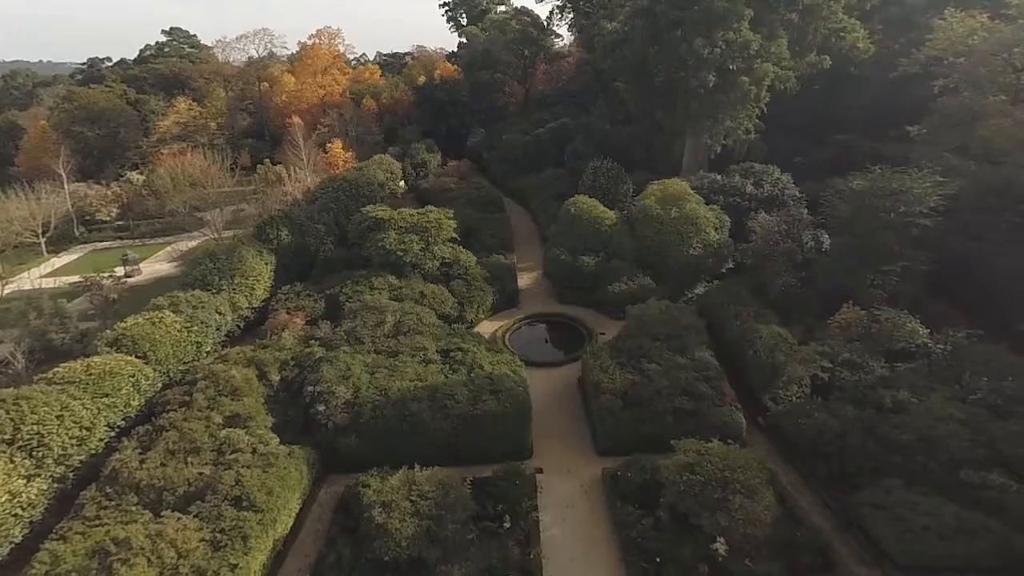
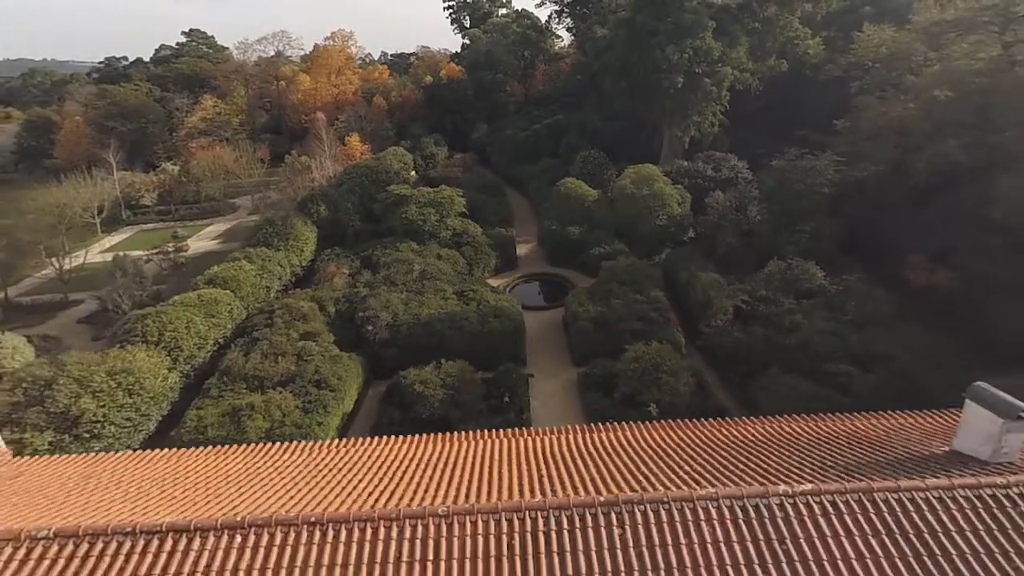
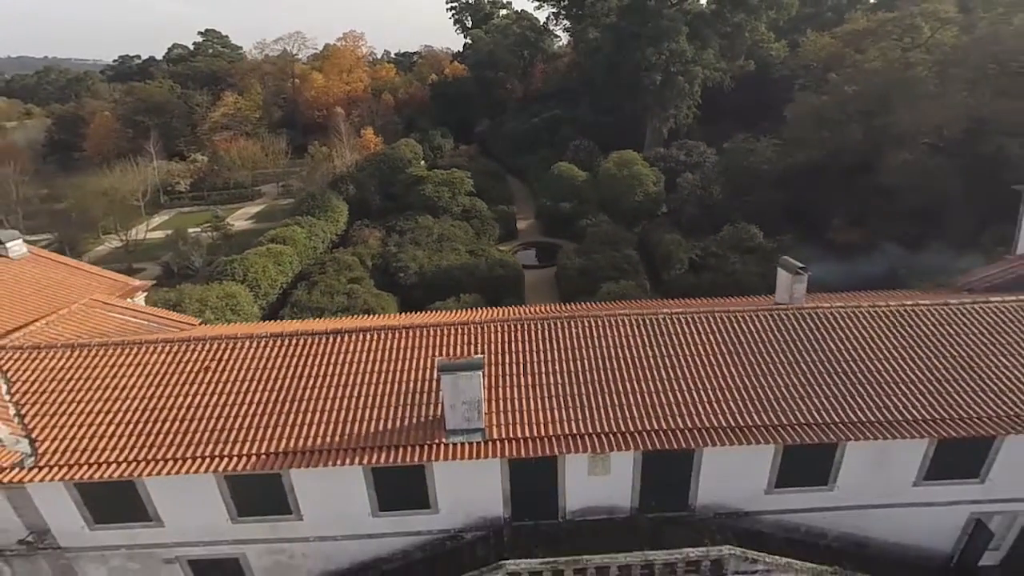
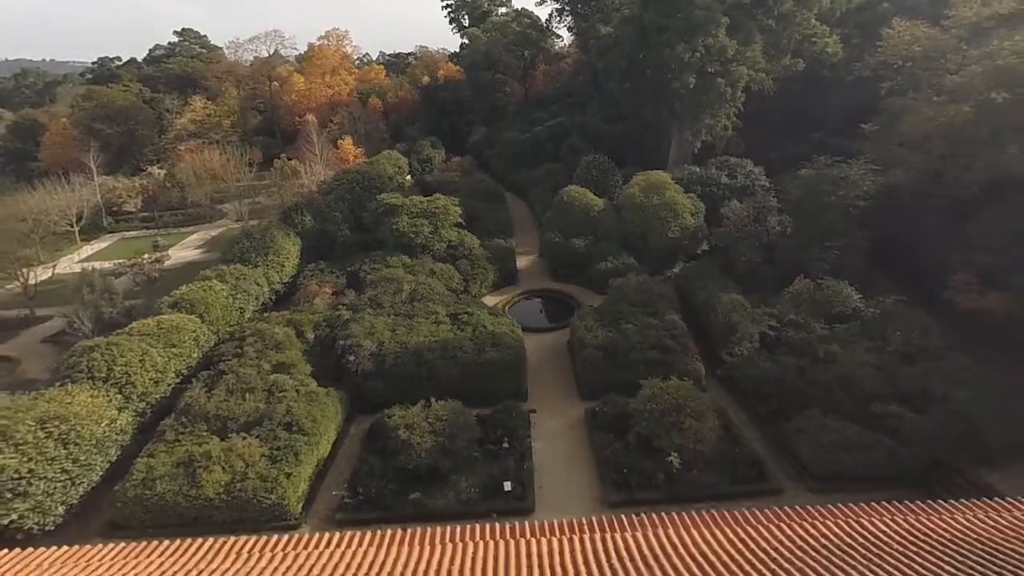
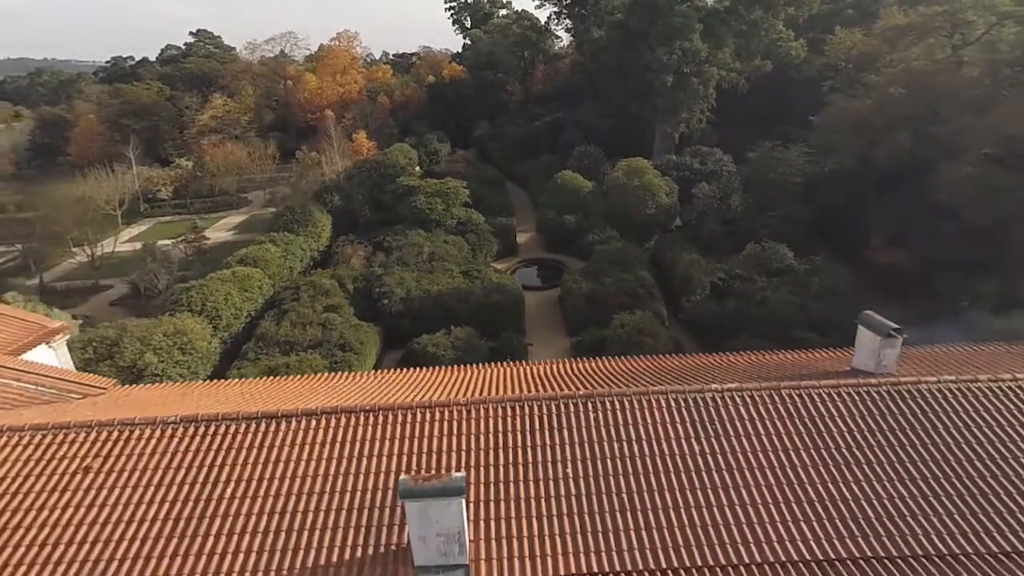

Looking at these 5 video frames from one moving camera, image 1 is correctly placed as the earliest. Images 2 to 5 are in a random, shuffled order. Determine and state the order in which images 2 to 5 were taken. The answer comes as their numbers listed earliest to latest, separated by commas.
4, 2, 5, 3
